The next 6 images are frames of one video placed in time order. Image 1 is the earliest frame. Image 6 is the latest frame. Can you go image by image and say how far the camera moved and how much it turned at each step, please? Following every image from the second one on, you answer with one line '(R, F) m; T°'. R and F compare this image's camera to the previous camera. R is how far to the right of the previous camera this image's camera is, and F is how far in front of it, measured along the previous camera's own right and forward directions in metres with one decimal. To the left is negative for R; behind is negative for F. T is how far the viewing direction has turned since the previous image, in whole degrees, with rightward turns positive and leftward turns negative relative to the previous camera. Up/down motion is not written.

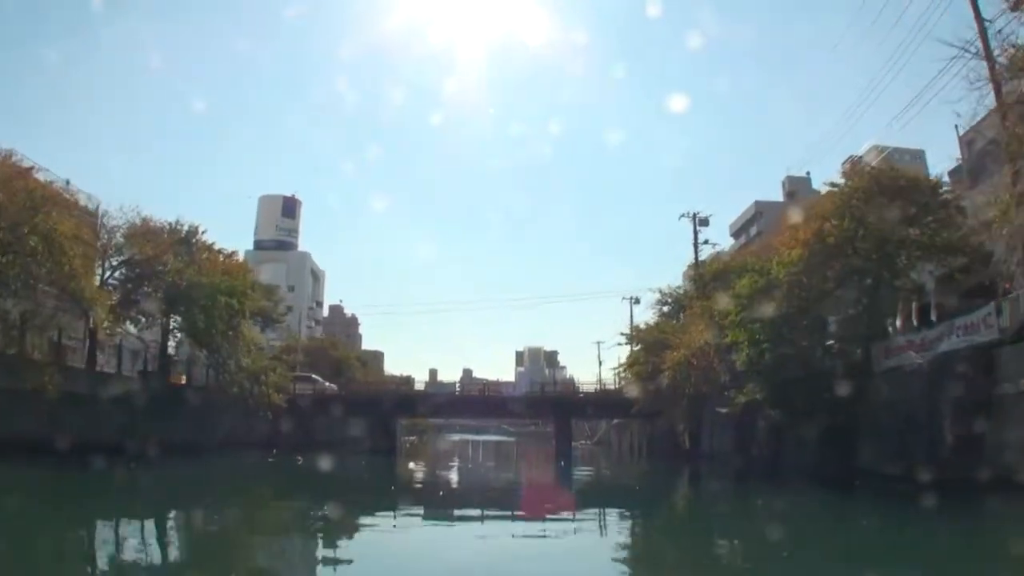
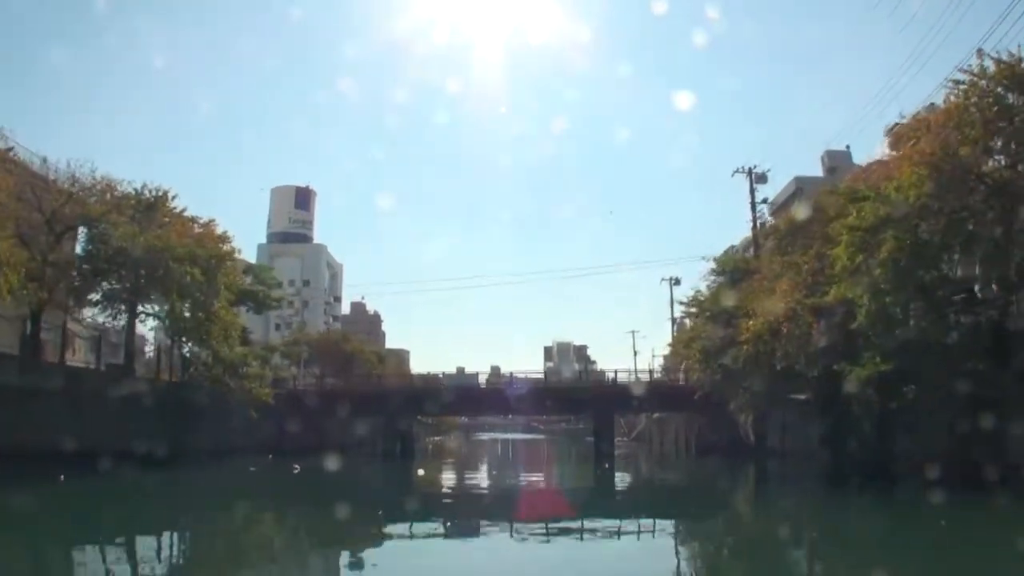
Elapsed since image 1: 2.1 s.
(-0.1, +6.4) m; -2°
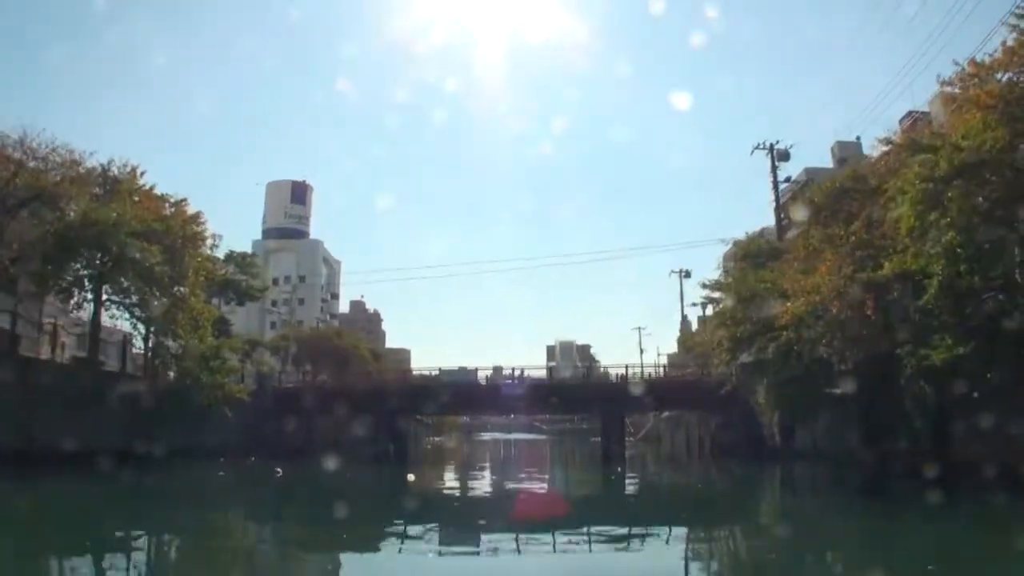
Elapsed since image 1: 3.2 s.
(0.0, +3.0) m; 0°
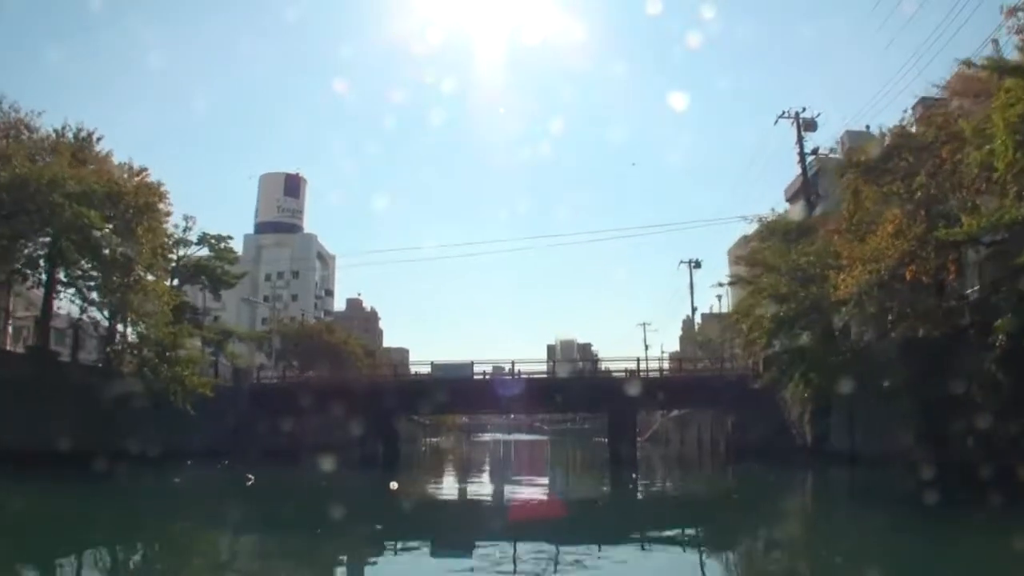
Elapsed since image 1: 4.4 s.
(0.0, +3.4) m; 0°
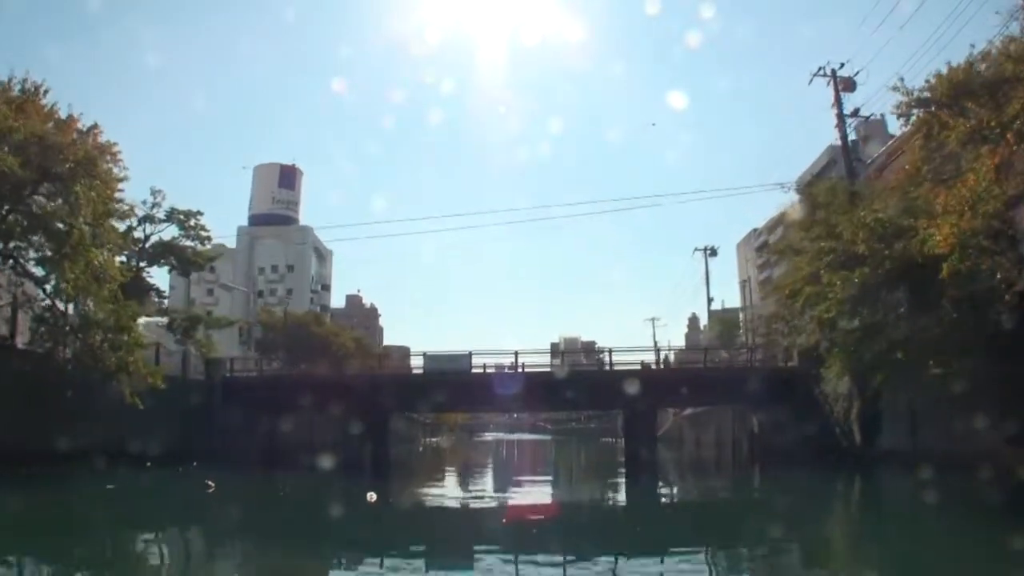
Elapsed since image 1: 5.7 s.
(-0.1, +3.7) m; 0°
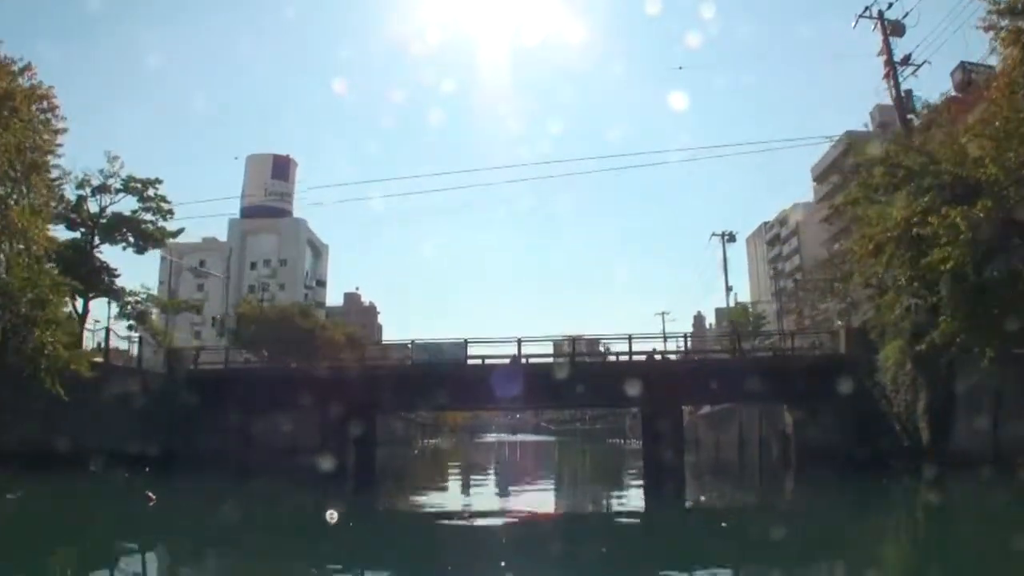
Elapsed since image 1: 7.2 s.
(-0.1, +3.9) m; 0°
